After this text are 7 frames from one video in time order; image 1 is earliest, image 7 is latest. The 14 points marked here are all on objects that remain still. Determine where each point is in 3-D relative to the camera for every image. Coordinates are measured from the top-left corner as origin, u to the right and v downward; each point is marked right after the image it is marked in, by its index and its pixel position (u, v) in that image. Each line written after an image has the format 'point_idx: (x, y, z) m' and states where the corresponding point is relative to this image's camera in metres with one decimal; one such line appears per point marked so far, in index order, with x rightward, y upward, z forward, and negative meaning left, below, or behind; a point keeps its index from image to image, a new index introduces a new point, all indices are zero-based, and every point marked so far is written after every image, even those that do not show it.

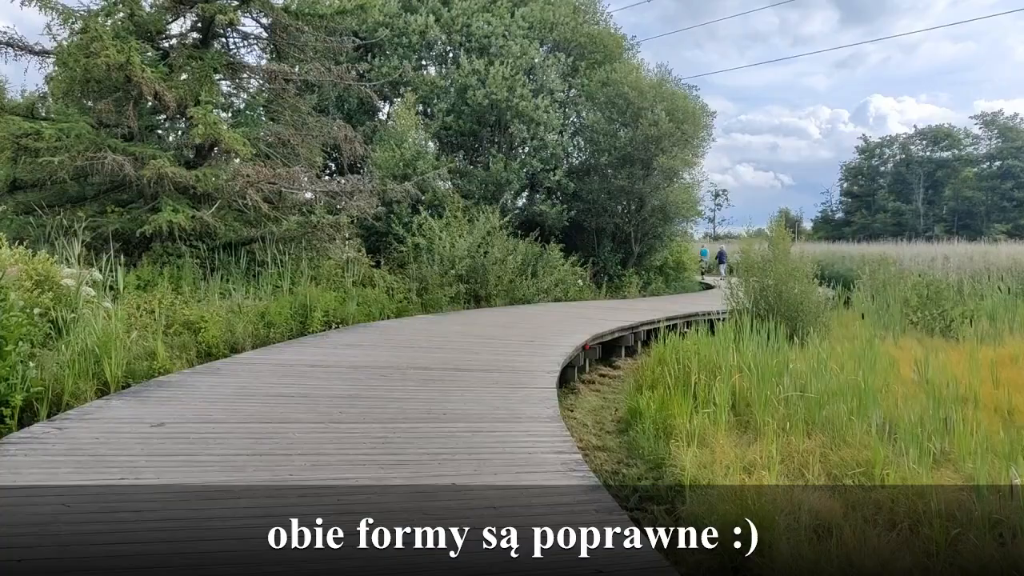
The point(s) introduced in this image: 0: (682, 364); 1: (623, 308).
0: (+1.5, -0.6, +5.8) m
1: (+1.7, -0.3, +10.9) m
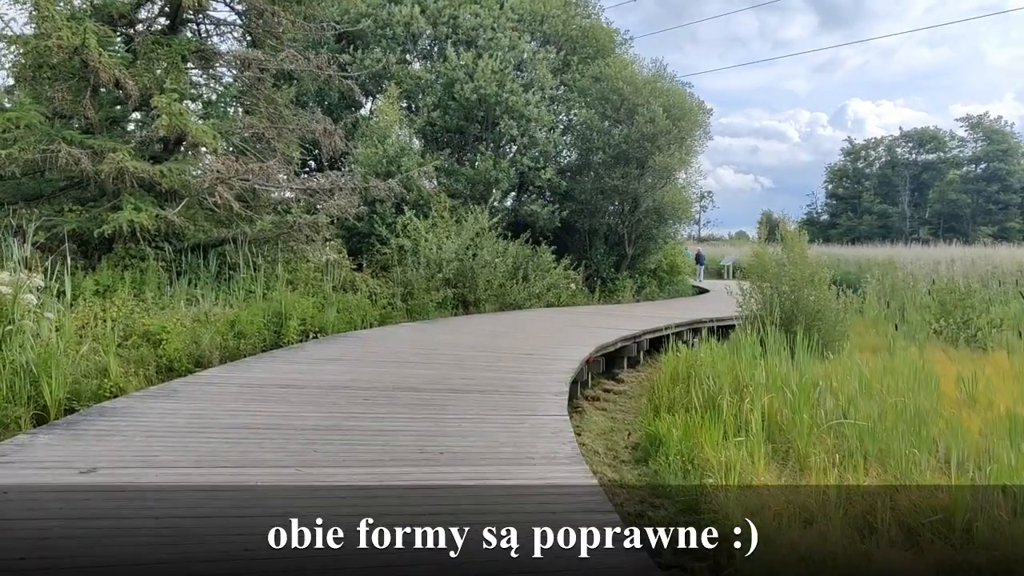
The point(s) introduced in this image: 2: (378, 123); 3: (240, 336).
0: (+1.5, -0.7, +5.2) m
1: (+1.6, -0.4, +10.3) m
2: (-2.3, +2.9, +12.0) m
3: (-2.6, -0.5, +6.8) m
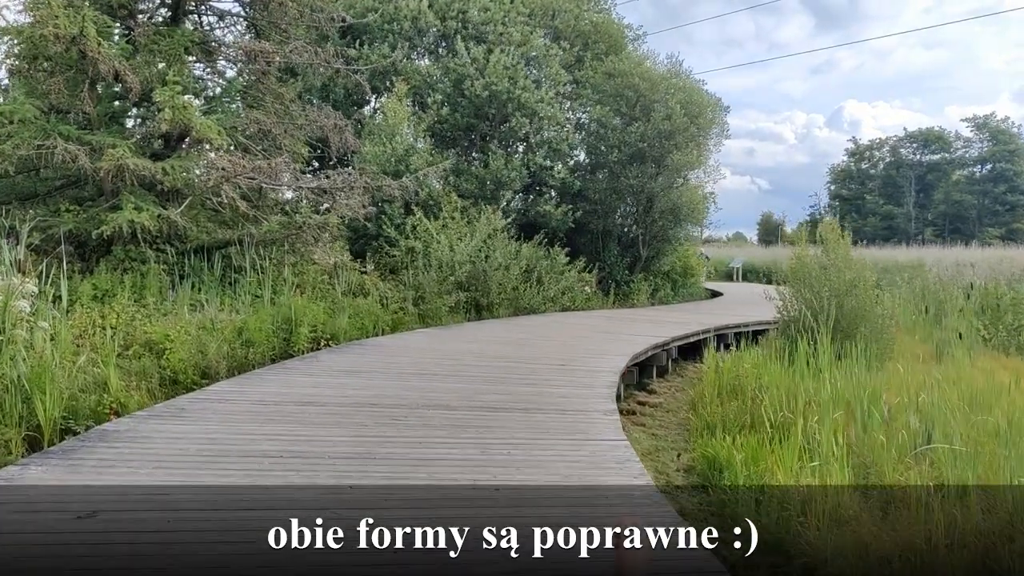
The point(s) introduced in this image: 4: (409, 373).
0: (+1.7, -0.7, +4.8) m
1: (+1.8, -0.4, +9.9) m
2: (-2.1, +2.8, +11.6) m
3: (-2.4, -0.5, +6.4) m
4: (-0.7, -0.6, +5.1) m
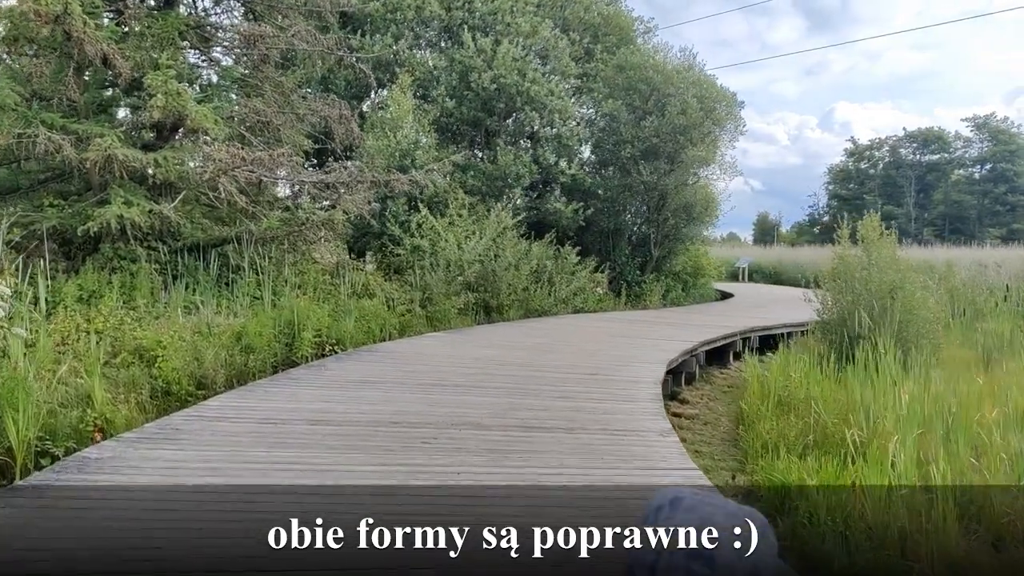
0: (+1.9, -0.8, +4.3) m
1: (+2.0, -0.4, +9.5) m
2: (-1.9, +2.8, +11.1) m
3: (-2.2, -0.5, +5.9) m
4: (-0.5, -0.6, +4.6) m
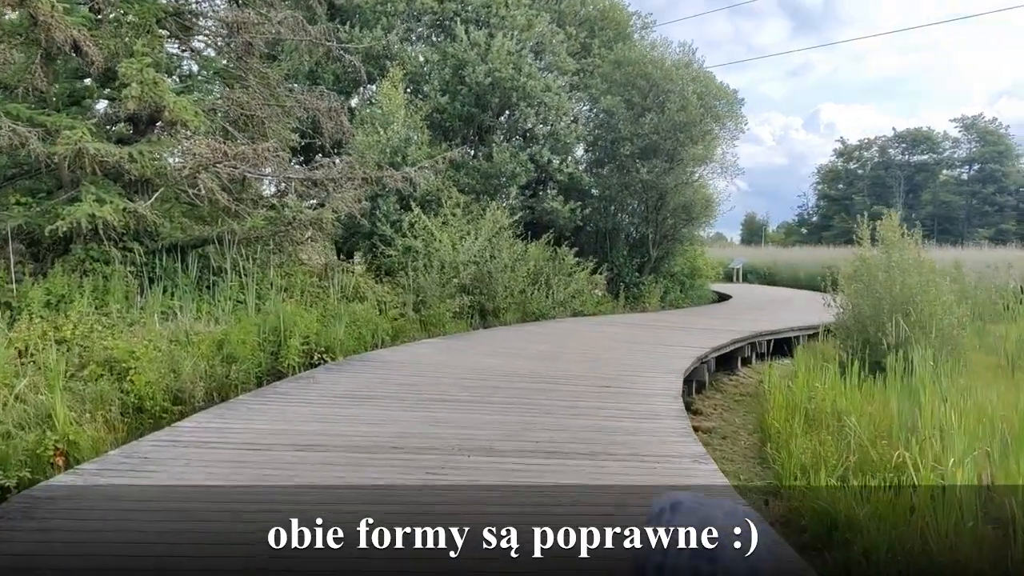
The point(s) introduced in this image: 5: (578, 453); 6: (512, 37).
0: (+2.0, -0.8, +4.0) m
1: (+1.9, -0.5, +9.1) m
2: (-2.0, +2.8, +10.7) m
3: (-2.2, -0.6, +5.4) m
4: (-0.5, -0.7, +4.2) m
5: (+0.3, -0.7, +3.2) m
6: (0.0, +4.3, +11.9) m
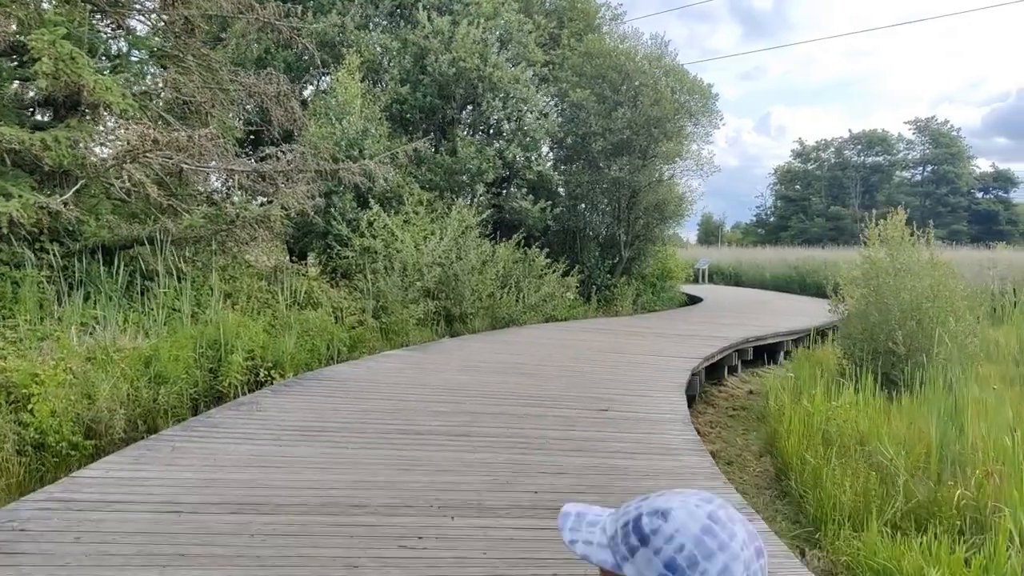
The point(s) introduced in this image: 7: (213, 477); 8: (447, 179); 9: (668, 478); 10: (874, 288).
0: (+1.9, -0.8, +3.4) m
1: (+1.5, -0.5, +8.5) m
2: (-2.5, +2.7, +9.9) m
3: (-2.3, -0.6, +4.6) m
4: (-0.6, -0.7, +3.5) m
5: (+0.3, -0.8, +2.6) m
6: (-0.6, +4.2, +11.2) m
7: (-1.2, -0.8, +2.9) m
8: (-1.0, +1.7, +10.7) m
9: (+0.6, -0.8, +2.5) m
10: (+2.8, 0.0, +5.6) m
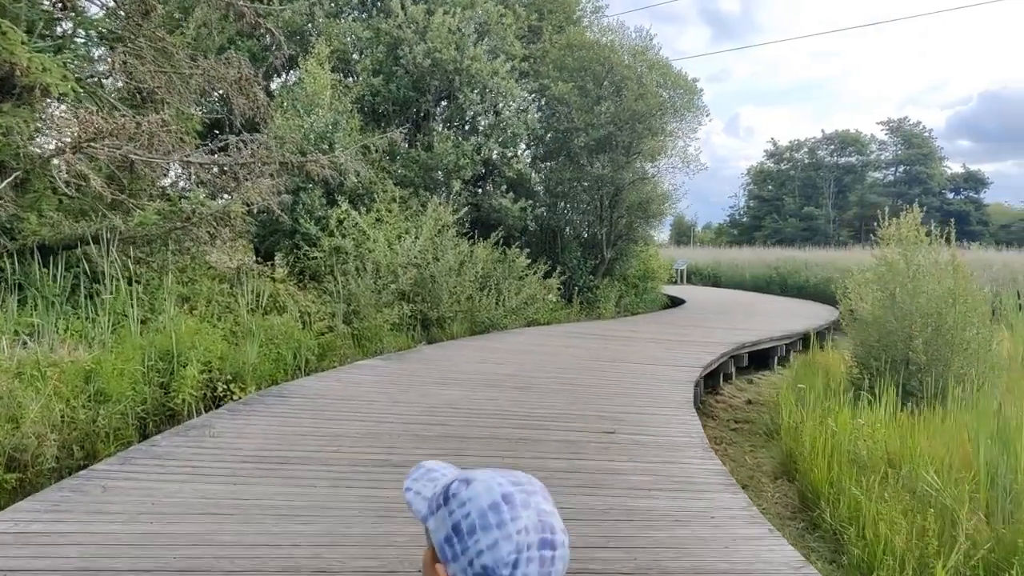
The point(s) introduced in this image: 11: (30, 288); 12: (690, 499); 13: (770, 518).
0: (+1.9, -0.9, +3.0) m
1: (+1.3, -0.6, +8.1) m
2: (-2.8, +2.7, +9.3) m
3: (-2.4, -0.6, +4.1) m
4: (-0.6, -0.7, +3.0) m
5: (+0.3, -0.8, +2.1) m
6: (-0.9, +4.2, +10.7) m
7: (-1.2, -0.8, +2.4) m
8: (-1.3, +1.6, +10.2) m
9: (+0.7, -0.8, +2.0) m
10: (+2.7, 0.0, +5.2) m
11: (-3.8, 0.0, +5.5) m
12: (+0.7, -0.8, +2.7) m
13: (+1.2, -1.2, +3.4) m
